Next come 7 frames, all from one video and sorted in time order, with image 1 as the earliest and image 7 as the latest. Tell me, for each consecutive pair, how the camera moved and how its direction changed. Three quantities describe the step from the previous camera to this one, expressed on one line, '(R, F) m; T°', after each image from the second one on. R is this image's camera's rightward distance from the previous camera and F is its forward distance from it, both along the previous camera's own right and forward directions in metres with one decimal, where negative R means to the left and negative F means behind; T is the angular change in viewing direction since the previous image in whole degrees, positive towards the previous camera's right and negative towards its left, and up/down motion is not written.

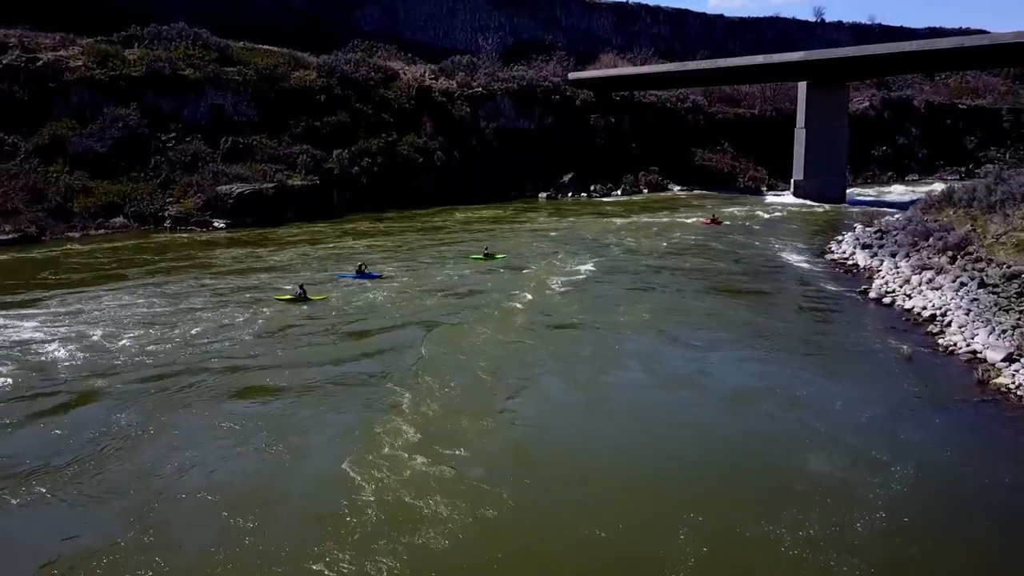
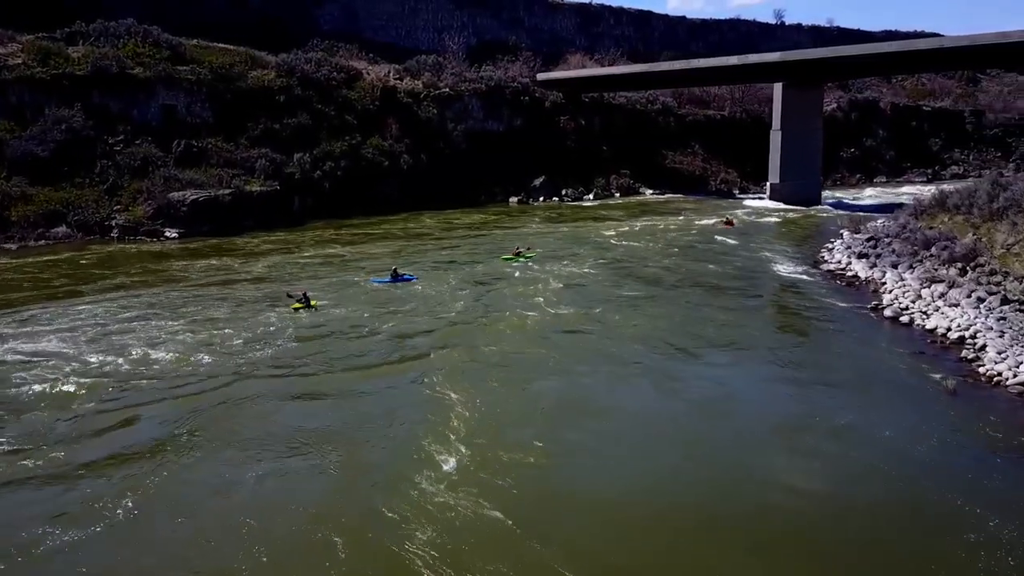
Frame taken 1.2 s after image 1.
(-0.3, +1.3) m; +3°
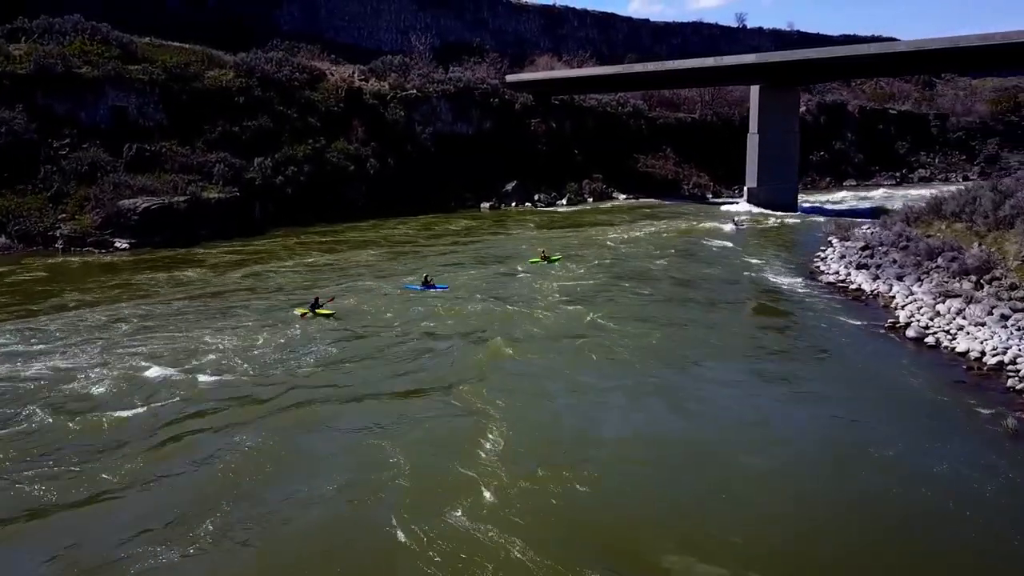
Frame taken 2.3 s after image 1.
(-0.4, +1.2) m; +3°
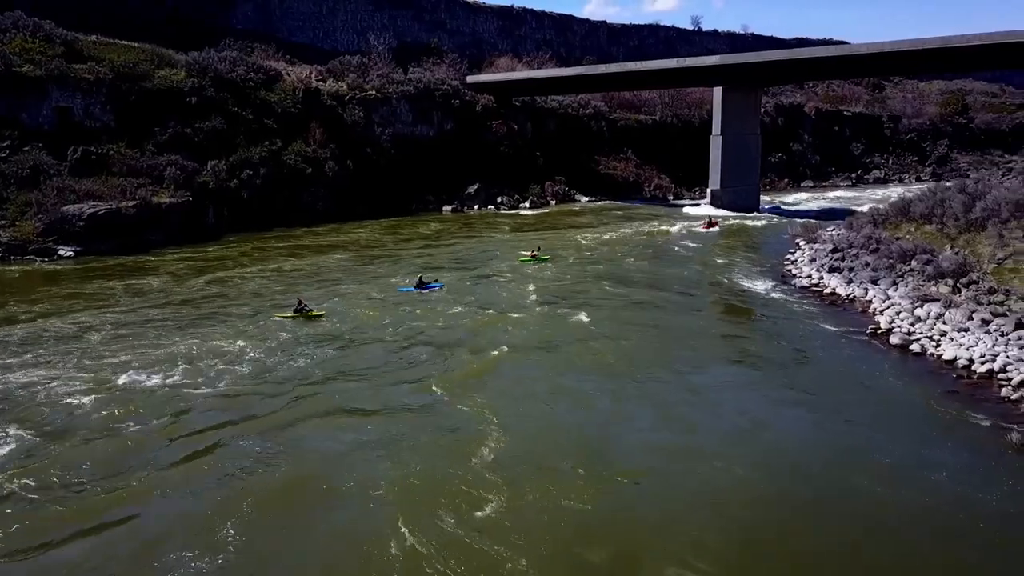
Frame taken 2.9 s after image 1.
(-0.2, +0.5) m; +3°
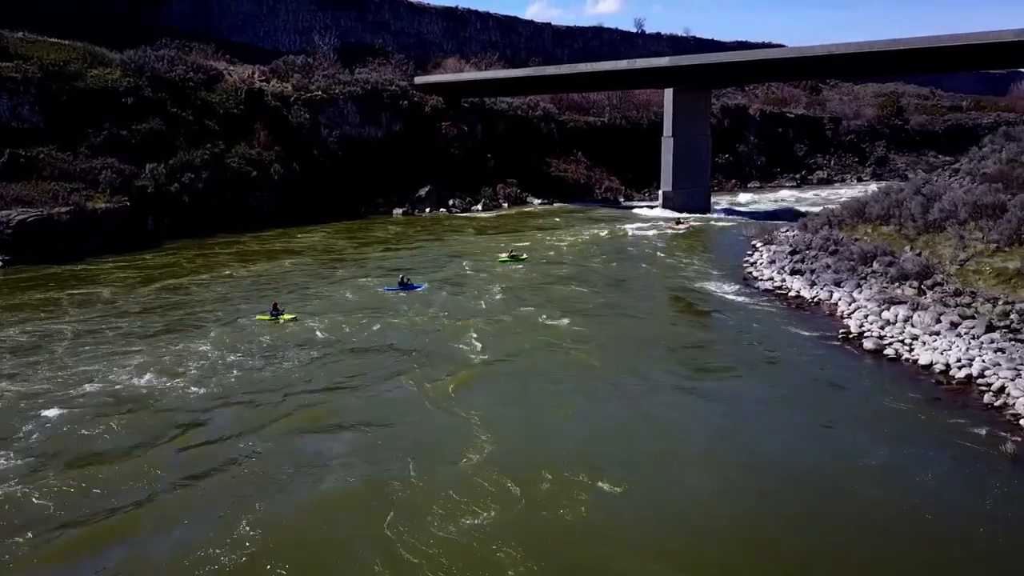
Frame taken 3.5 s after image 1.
(-0.3, +0.5) m; +4°
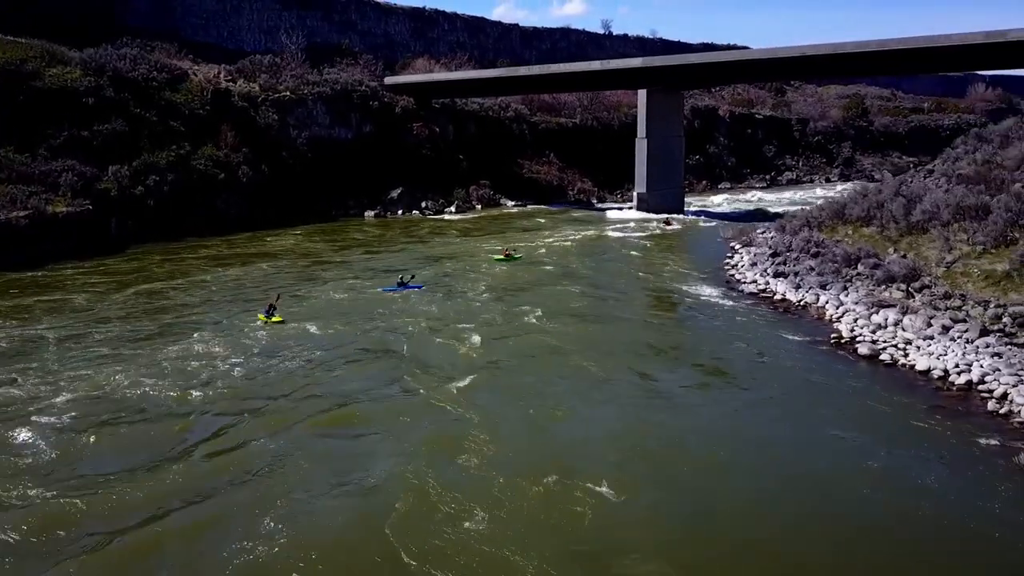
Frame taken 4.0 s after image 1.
(-0.3, +0.4) m; +2°
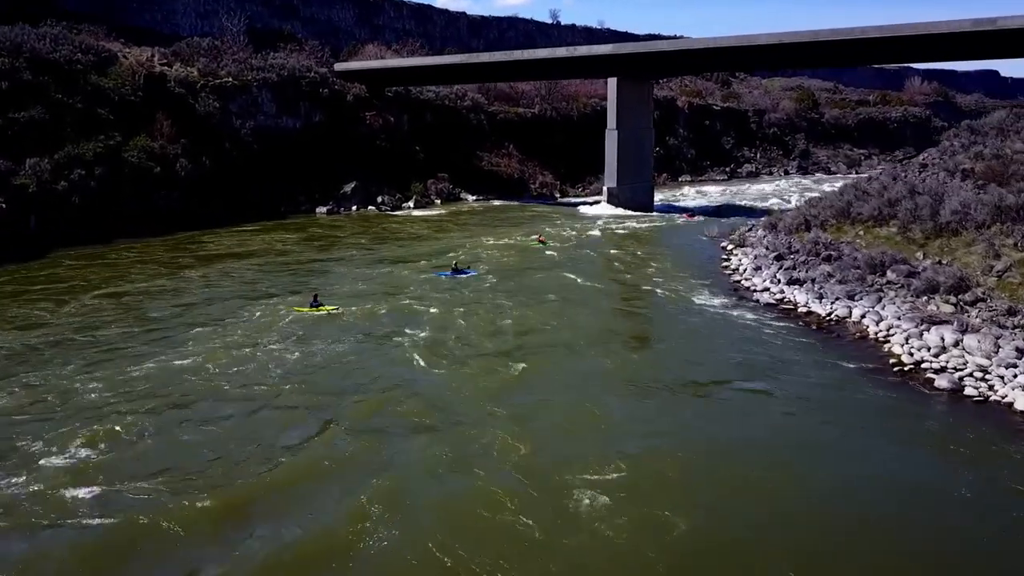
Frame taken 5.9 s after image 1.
(-0.8, +2.0) m; +4°
